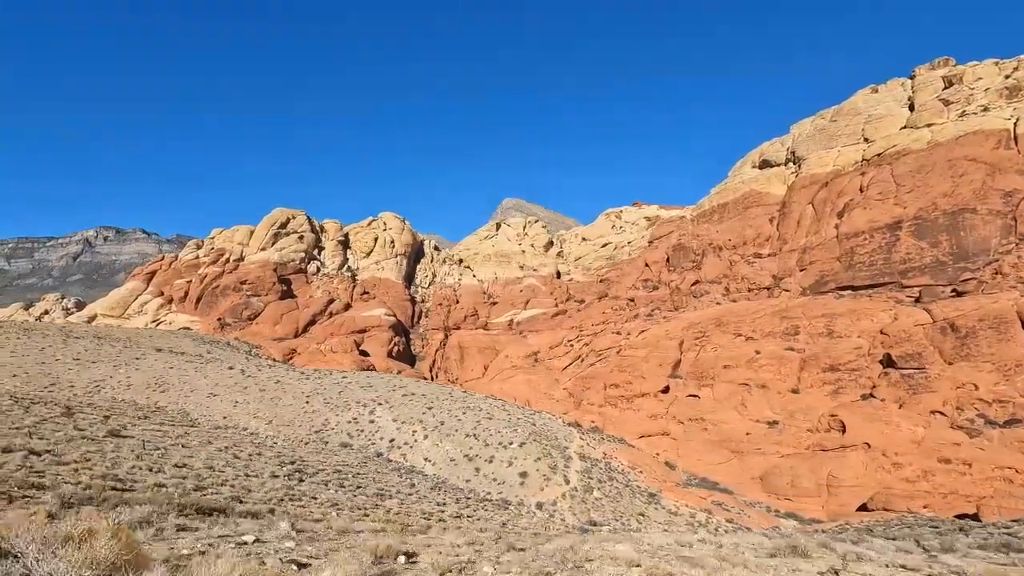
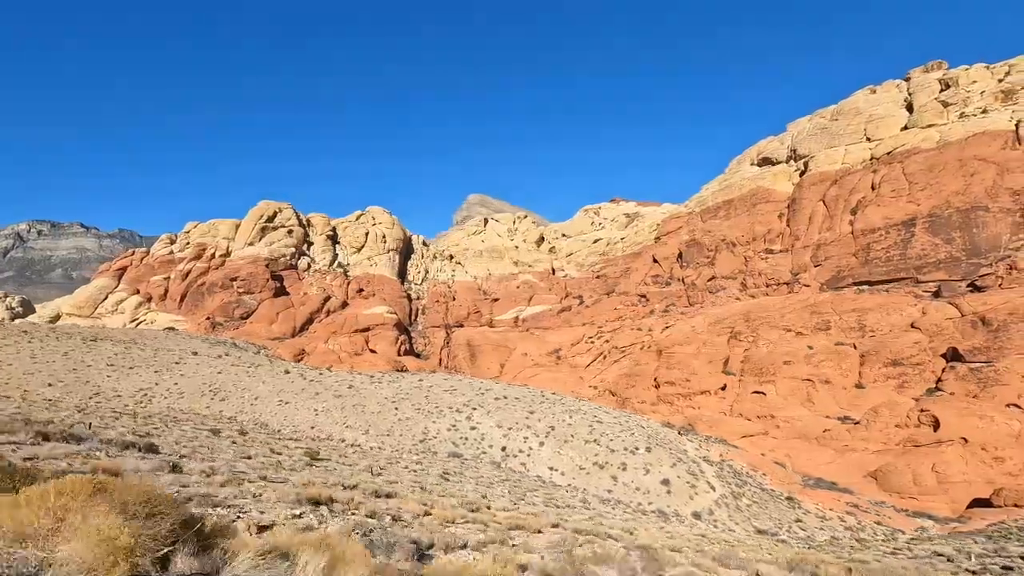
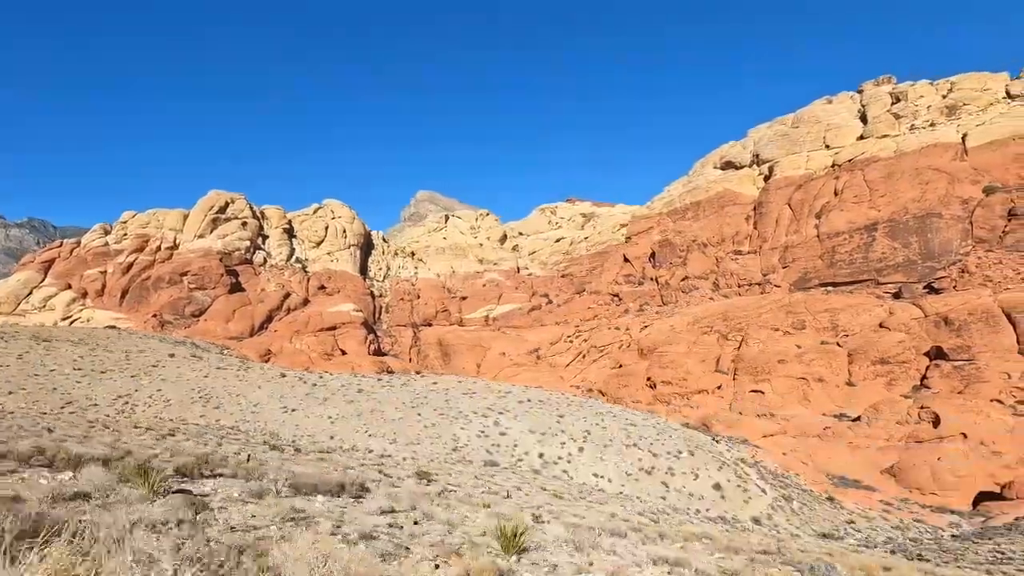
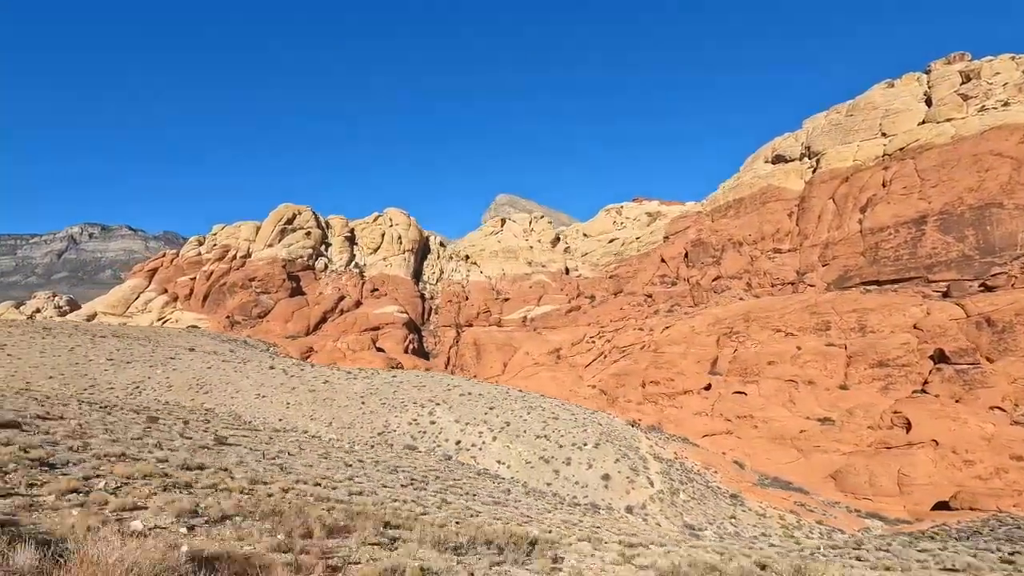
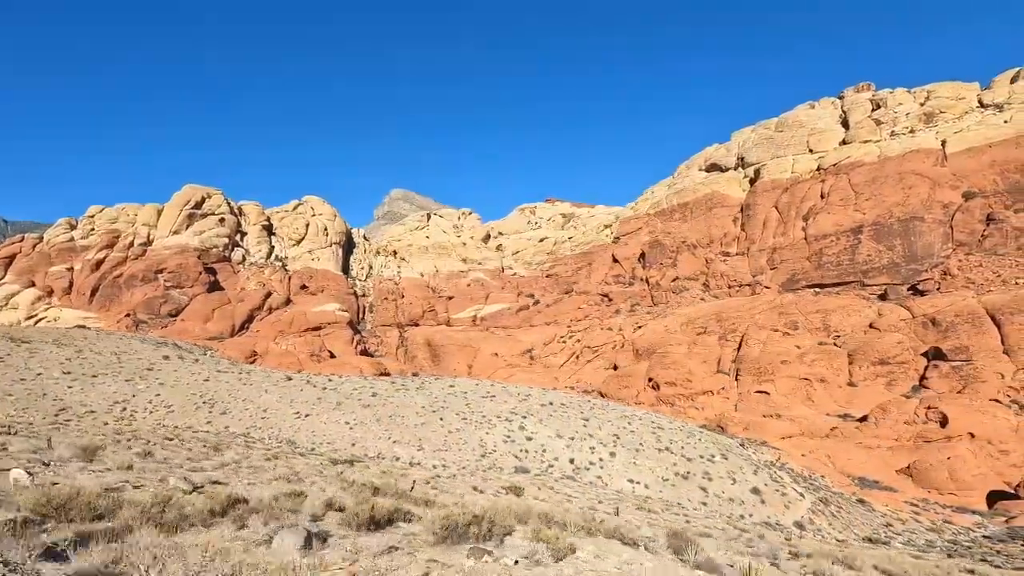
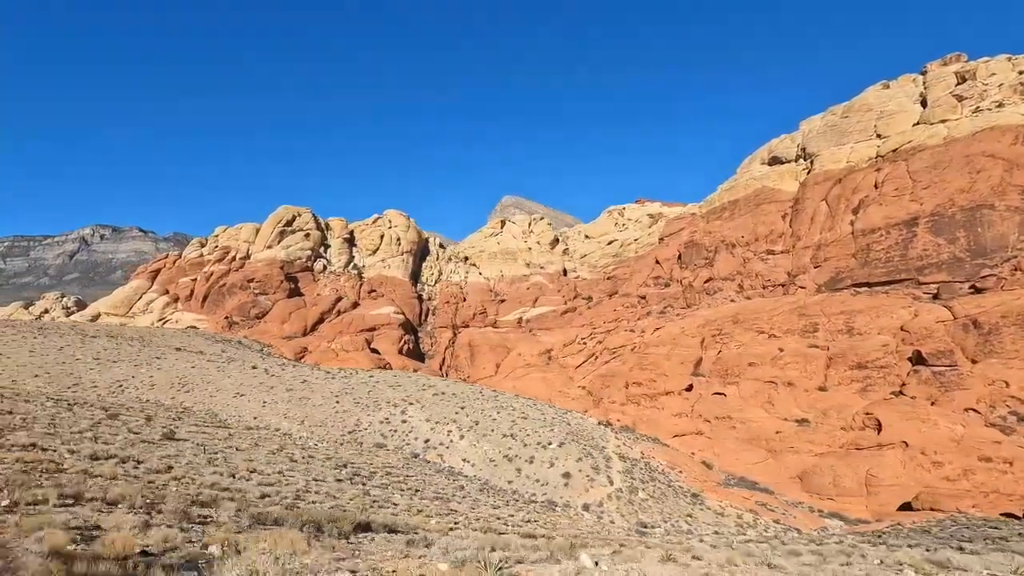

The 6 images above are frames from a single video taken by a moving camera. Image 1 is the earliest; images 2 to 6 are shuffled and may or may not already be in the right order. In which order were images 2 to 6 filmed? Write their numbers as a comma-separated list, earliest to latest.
6, 4, 2, 3, 5
